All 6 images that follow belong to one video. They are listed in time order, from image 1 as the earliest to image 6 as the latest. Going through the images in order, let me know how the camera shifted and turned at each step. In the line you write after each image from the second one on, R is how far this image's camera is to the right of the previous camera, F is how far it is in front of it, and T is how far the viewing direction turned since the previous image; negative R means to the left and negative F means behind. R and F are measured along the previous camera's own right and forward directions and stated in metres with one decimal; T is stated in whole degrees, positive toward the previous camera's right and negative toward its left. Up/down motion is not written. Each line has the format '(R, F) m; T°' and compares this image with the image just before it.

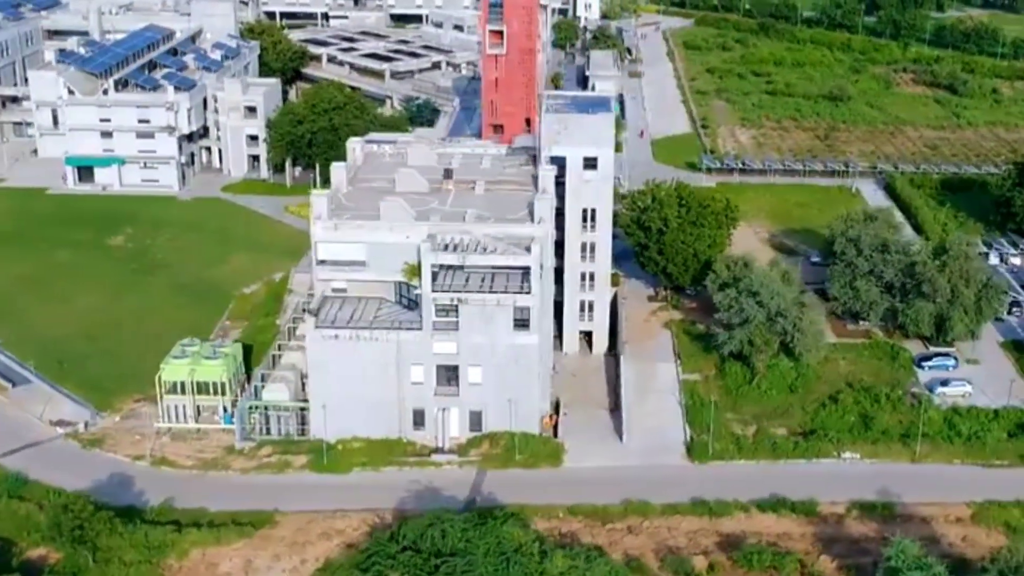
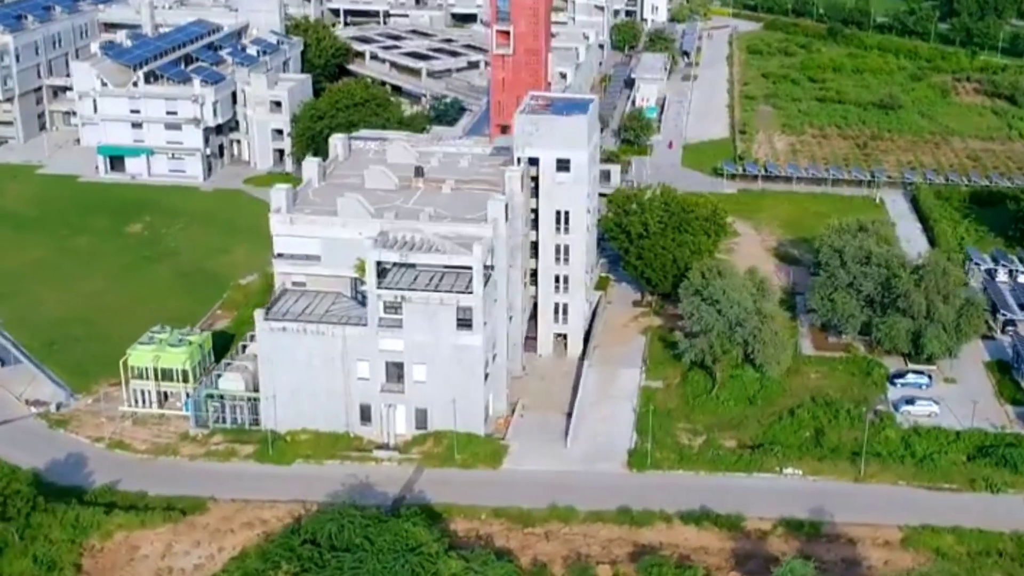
(+6.4, +0.4) m; -5°
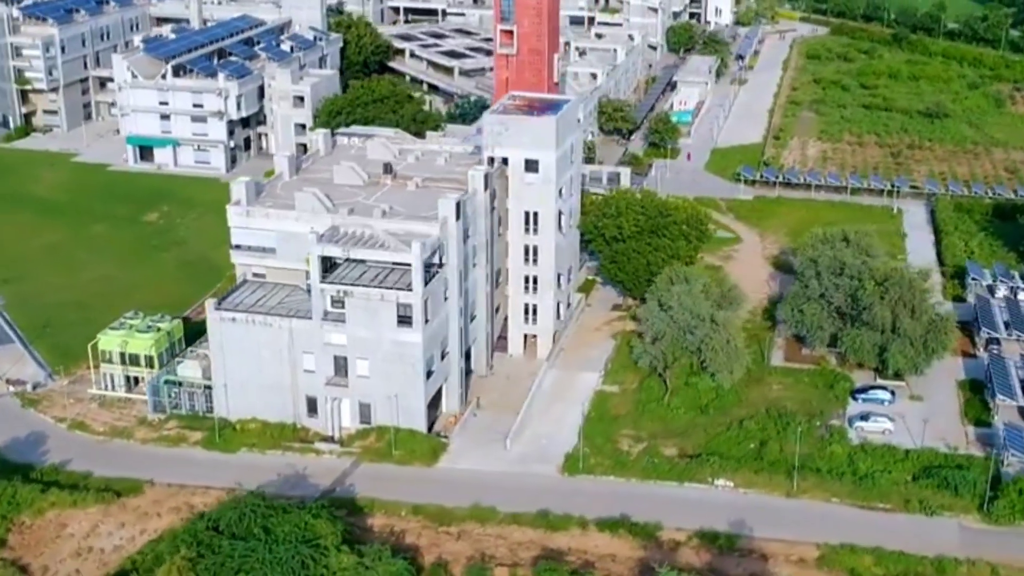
(+6.4, +0.3) m; -5°
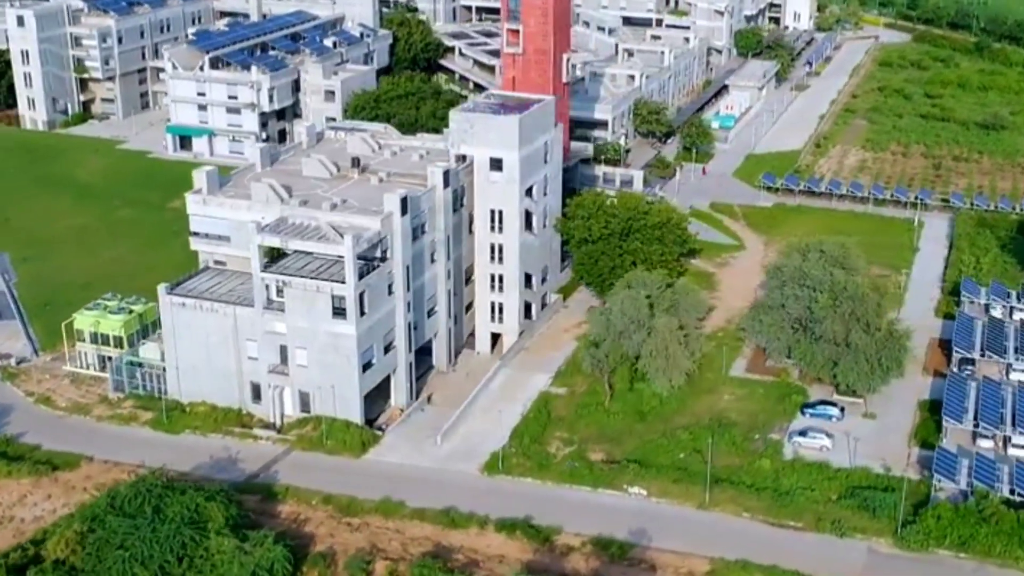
(+7.6, +0.5) m; -6°
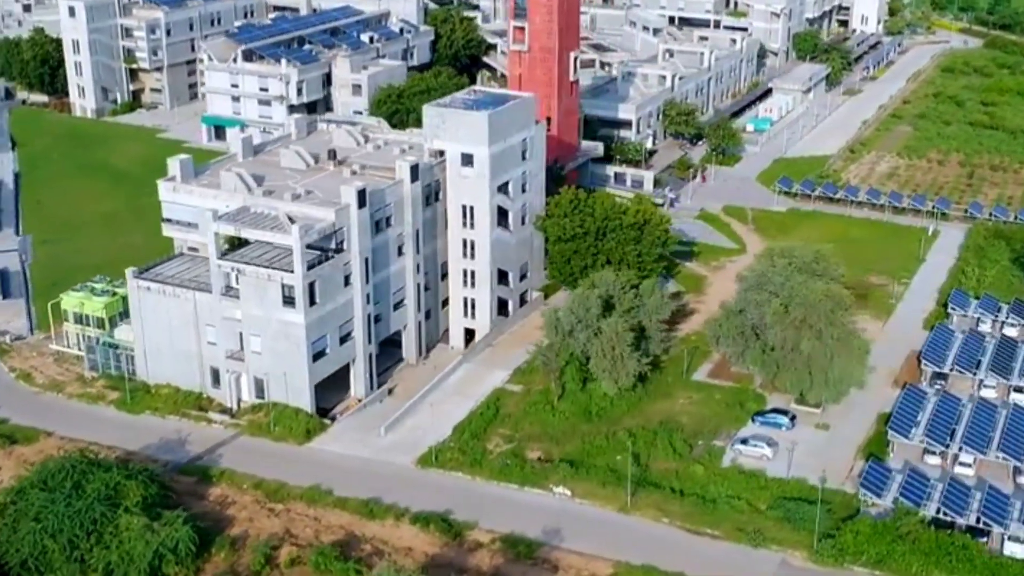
(+6.4, +0.3) m; -5°
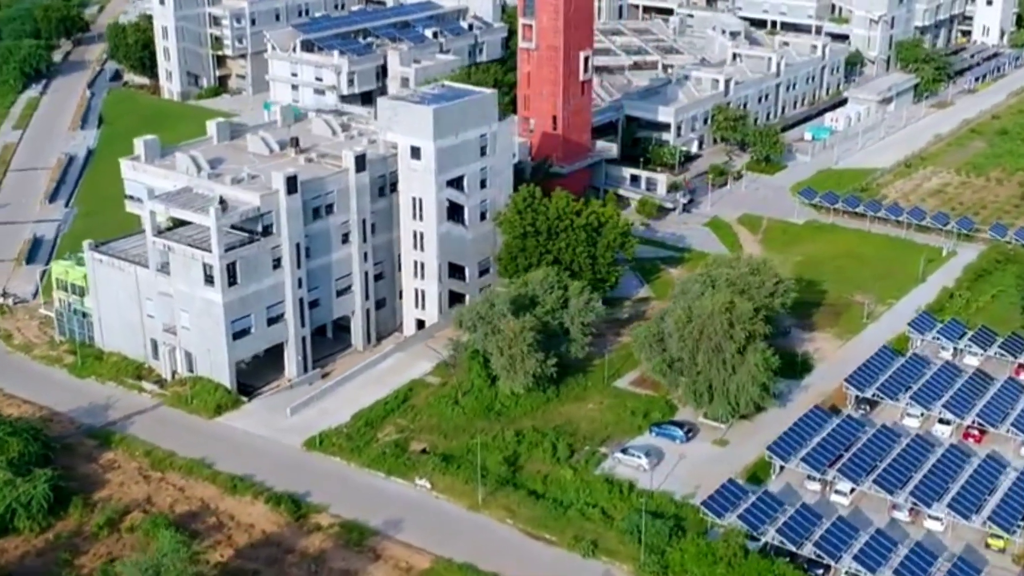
(+11.4, +0.9) m; -9°
